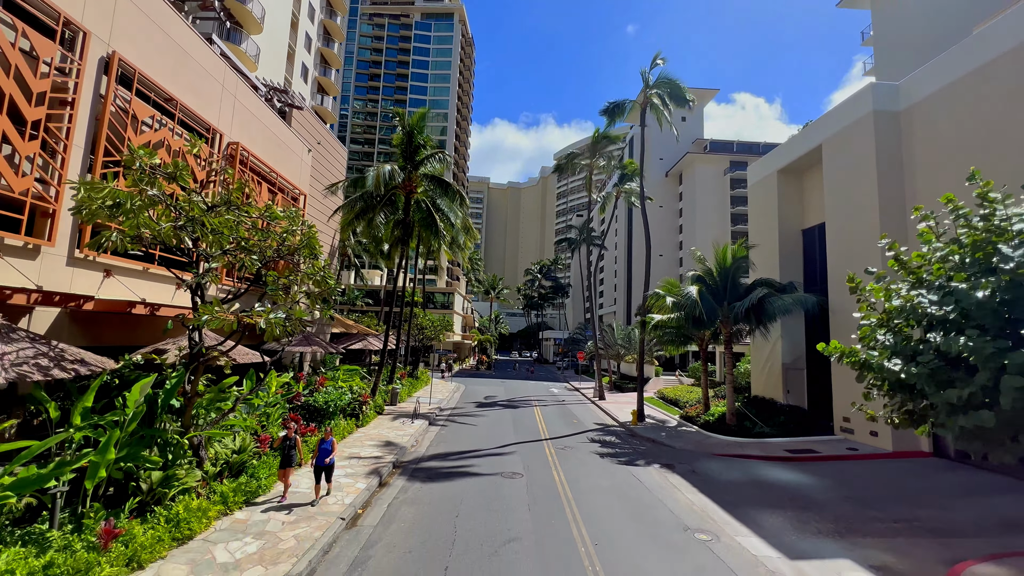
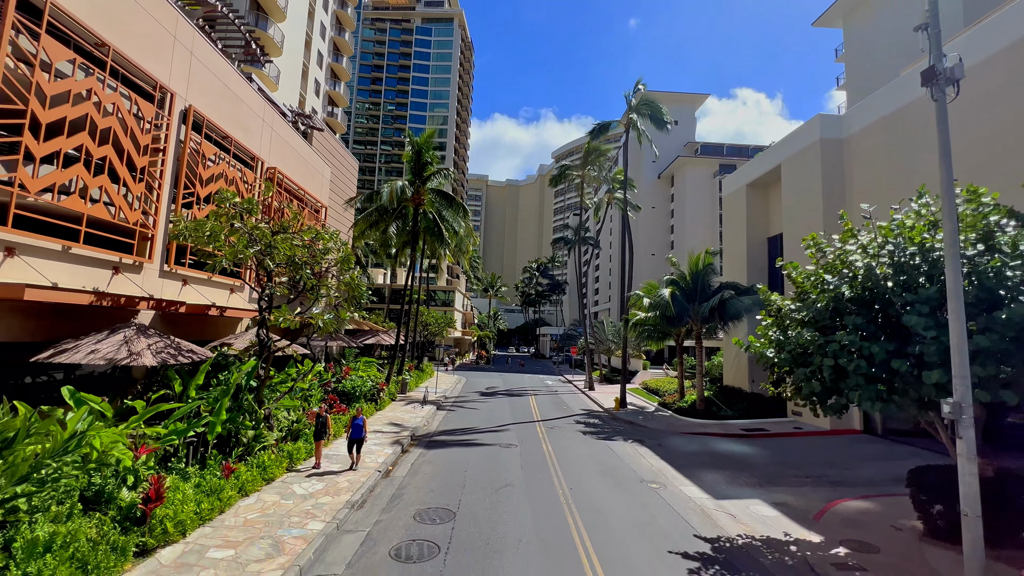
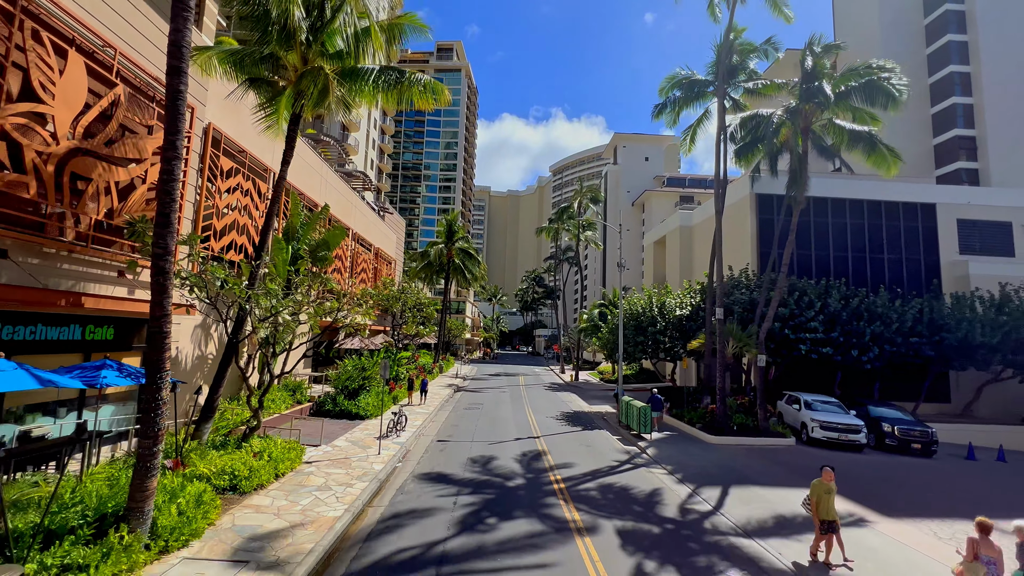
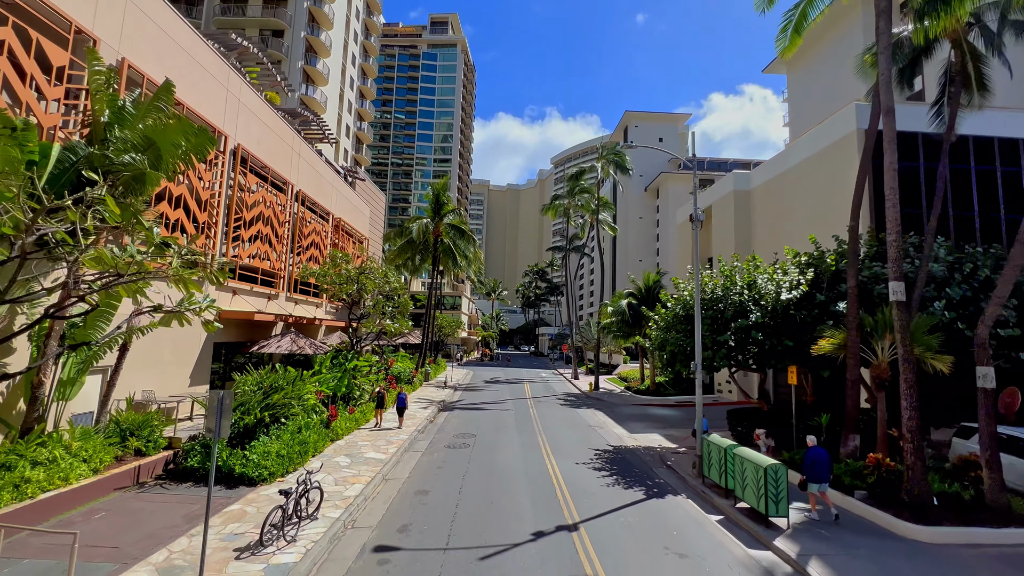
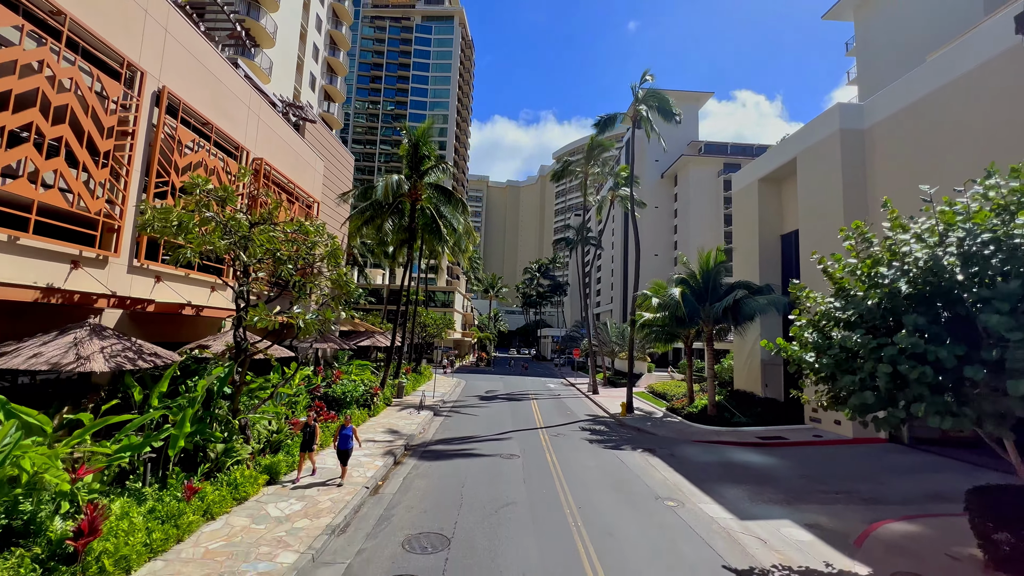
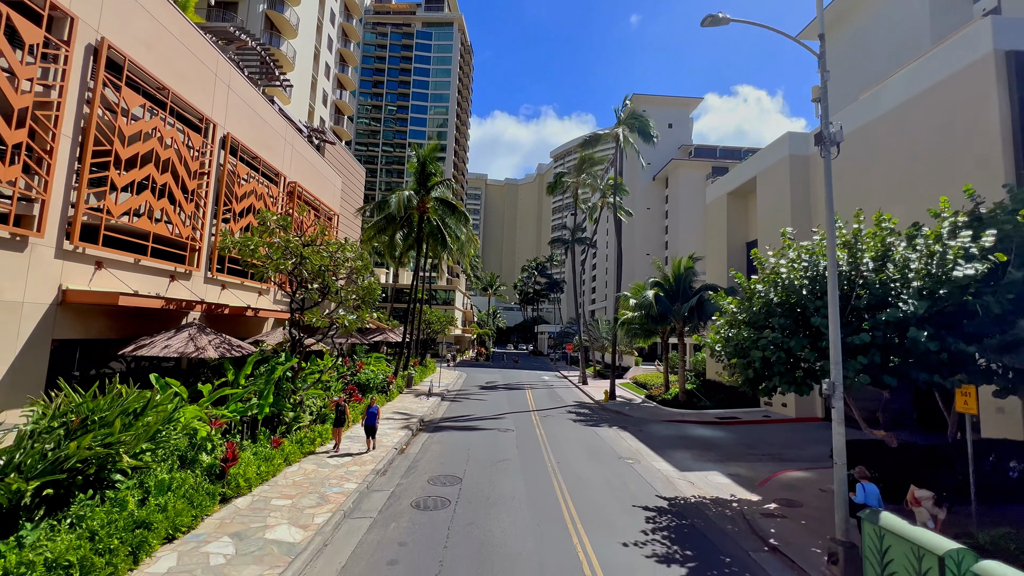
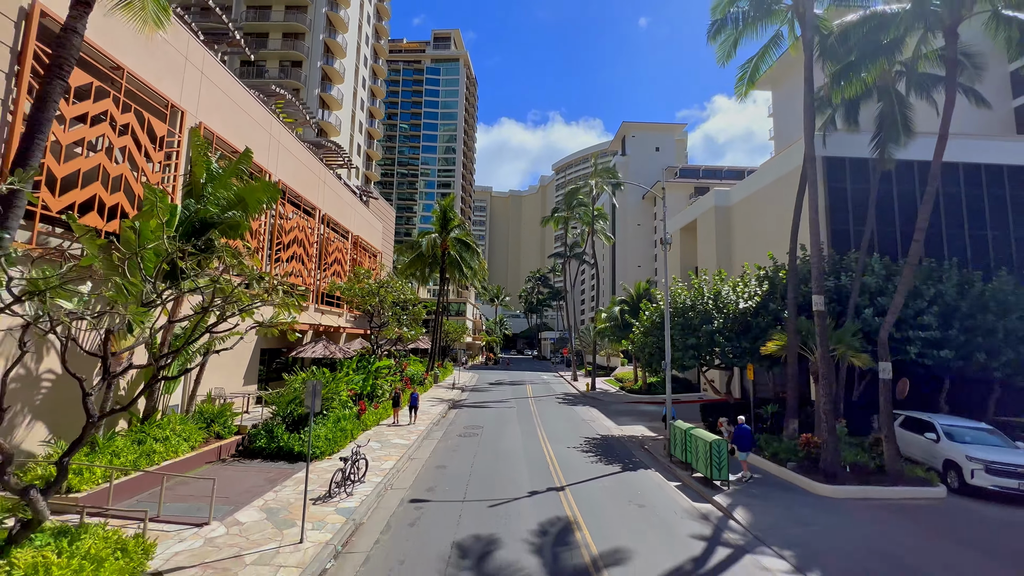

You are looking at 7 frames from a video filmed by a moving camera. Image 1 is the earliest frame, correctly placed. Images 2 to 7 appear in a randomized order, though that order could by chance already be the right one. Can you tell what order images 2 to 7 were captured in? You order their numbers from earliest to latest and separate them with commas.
5, 2, 6, 4, 7, 3
